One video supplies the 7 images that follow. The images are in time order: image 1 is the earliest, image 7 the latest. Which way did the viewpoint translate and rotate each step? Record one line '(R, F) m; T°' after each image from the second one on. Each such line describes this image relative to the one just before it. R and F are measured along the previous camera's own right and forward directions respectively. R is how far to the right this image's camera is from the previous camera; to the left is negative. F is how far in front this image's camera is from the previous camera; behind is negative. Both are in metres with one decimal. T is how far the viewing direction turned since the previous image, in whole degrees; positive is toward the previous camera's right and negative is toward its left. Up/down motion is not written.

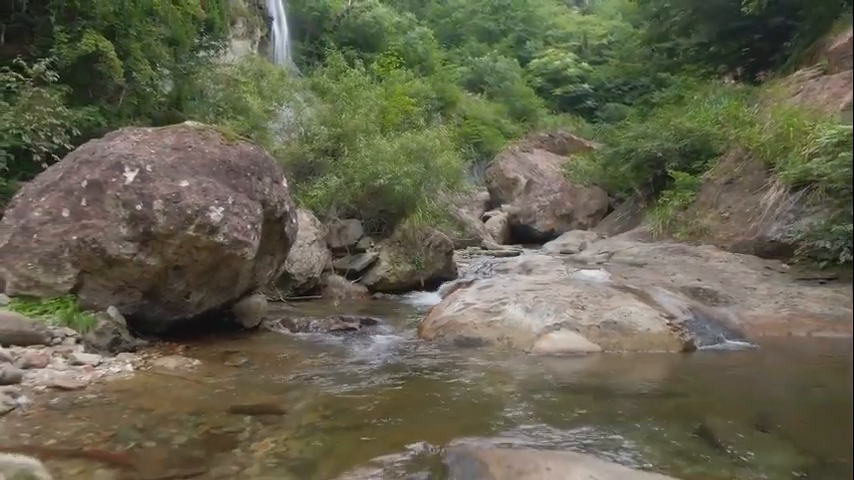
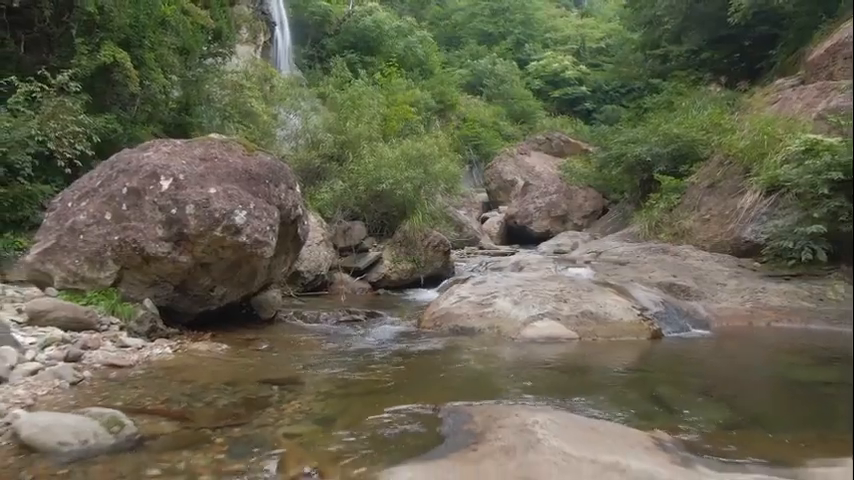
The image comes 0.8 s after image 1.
(0.0, -0.7) m; 0°
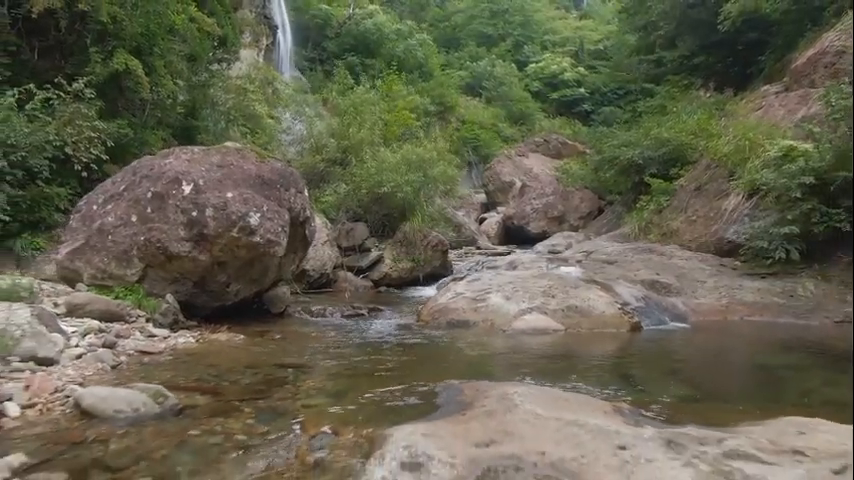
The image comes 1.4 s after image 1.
(0.0, -0.6) m; 0°
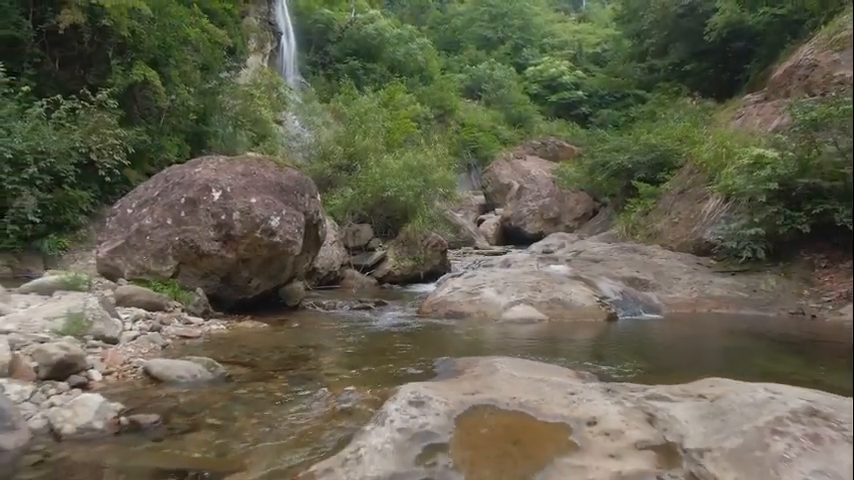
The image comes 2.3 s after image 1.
(0.0, -0.9) m; 0°
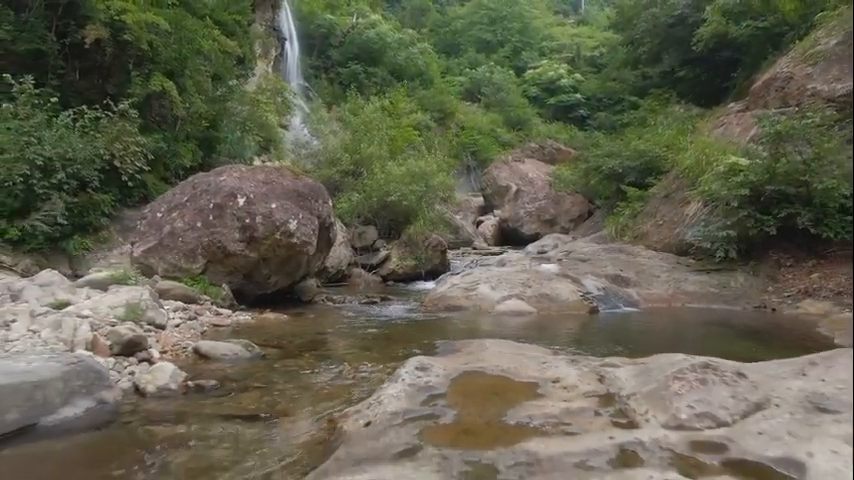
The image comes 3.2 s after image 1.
(0.0, -0.9) m; 0°
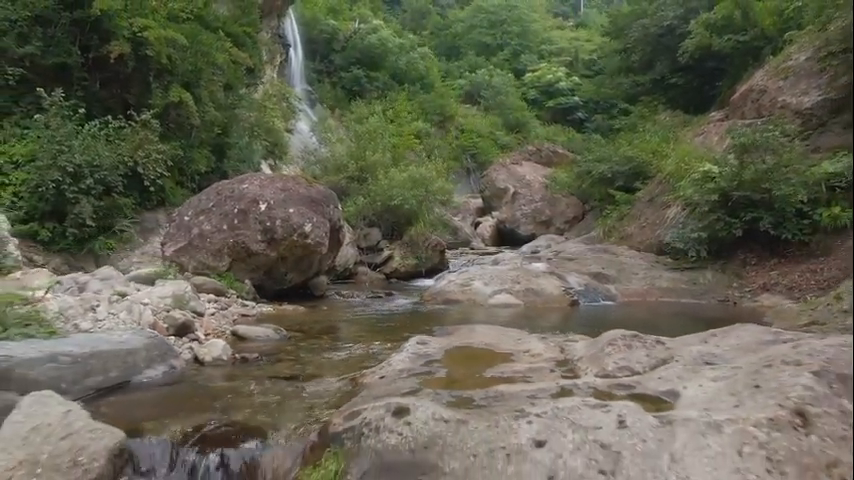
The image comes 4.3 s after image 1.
(0.0, -1.1) m; 0°
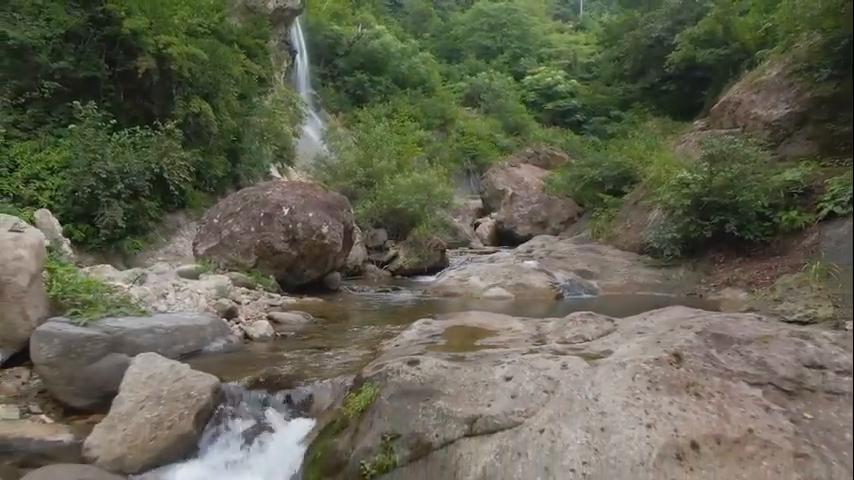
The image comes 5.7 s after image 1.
(0.0, -1.4) m; 0°
